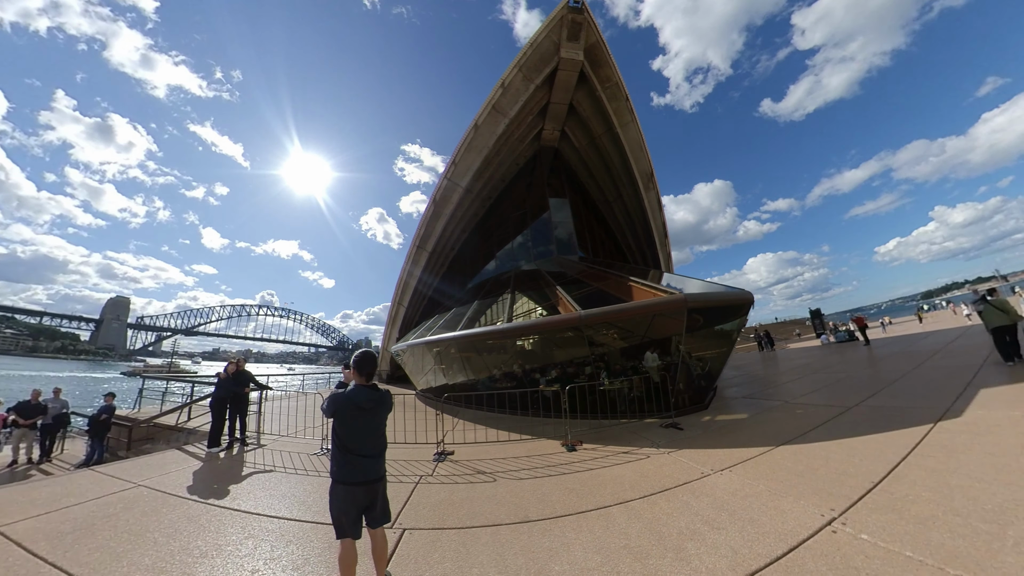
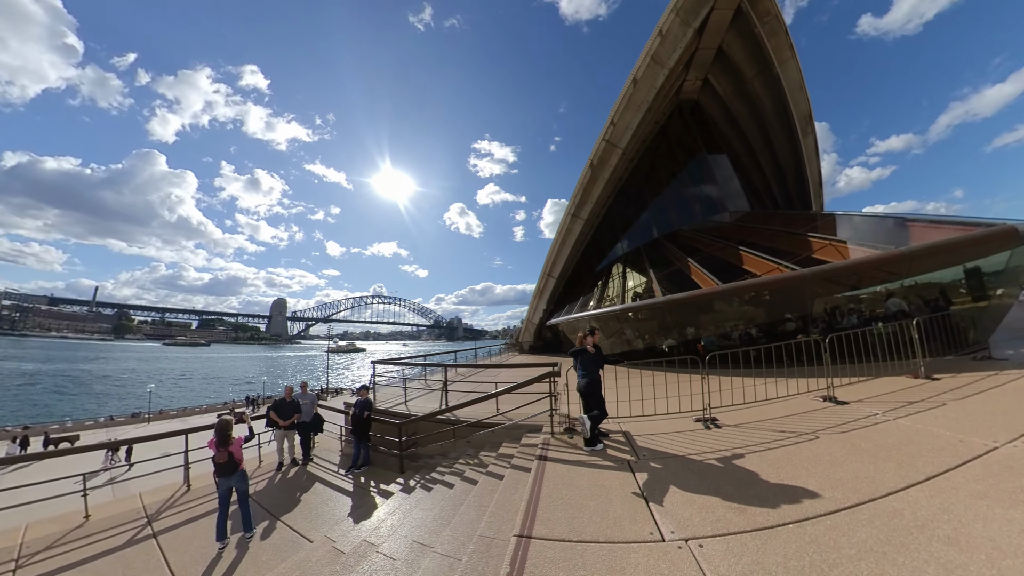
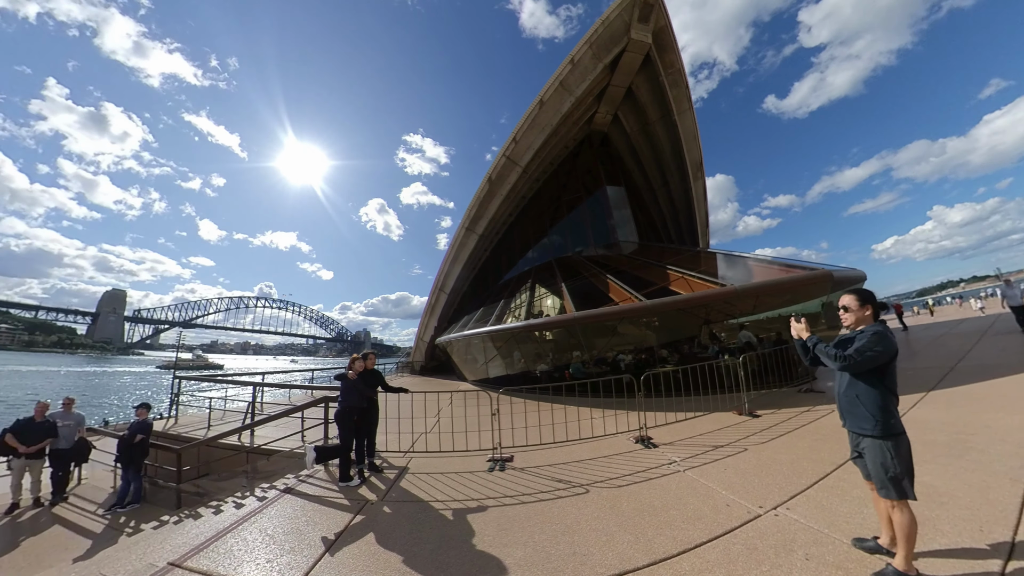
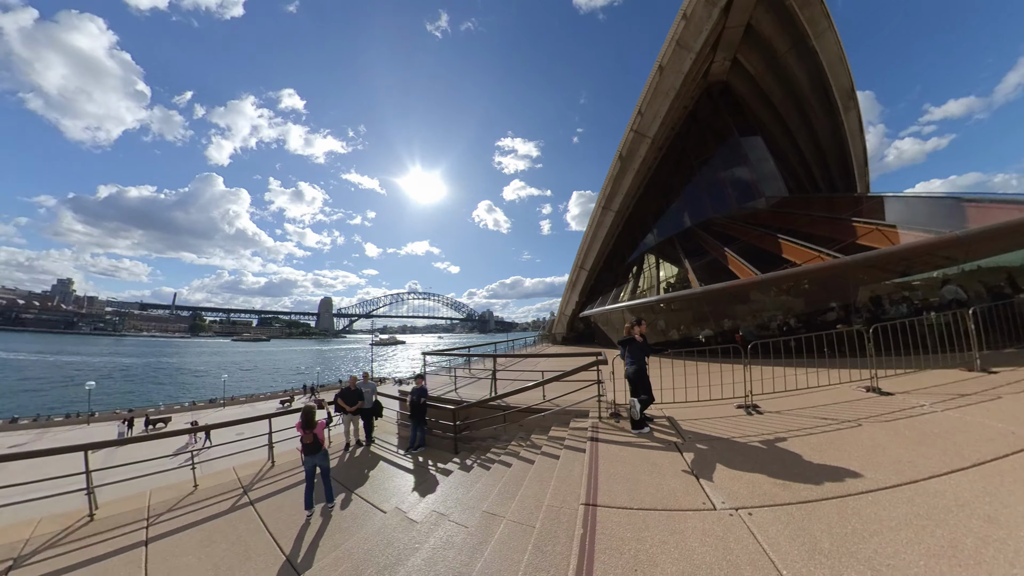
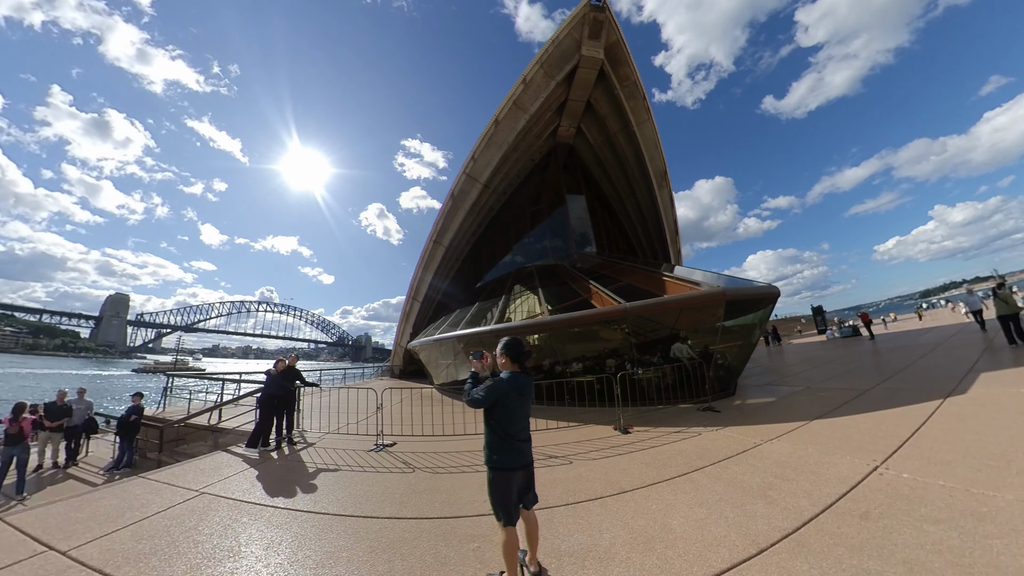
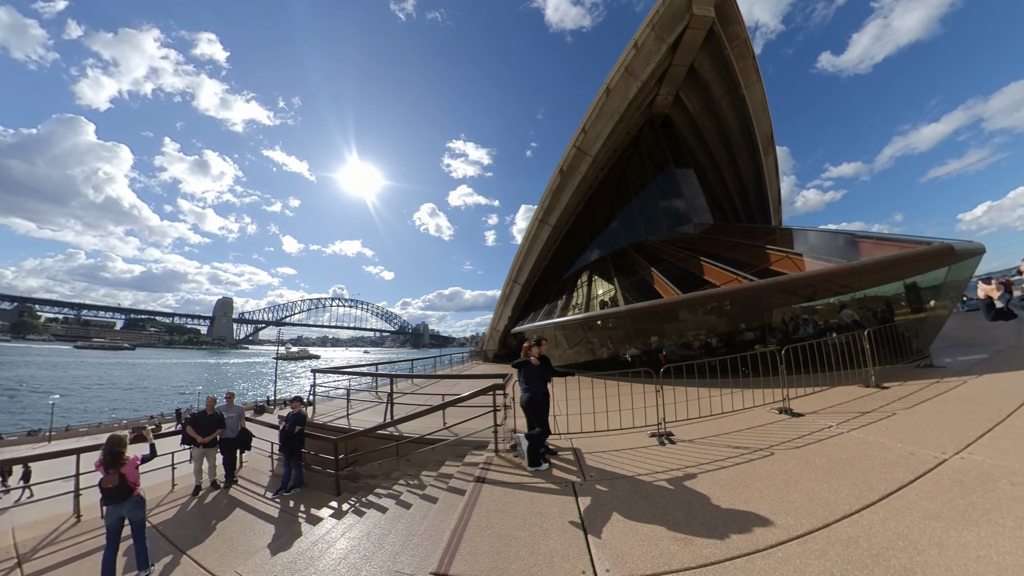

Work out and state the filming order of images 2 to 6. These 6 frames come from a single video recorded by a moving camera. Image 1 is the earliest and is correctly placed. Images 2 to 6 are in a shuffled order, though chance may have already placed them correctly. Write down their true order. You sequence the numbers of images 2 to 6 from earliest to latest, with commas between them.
5, 3, 6, 2, 4
